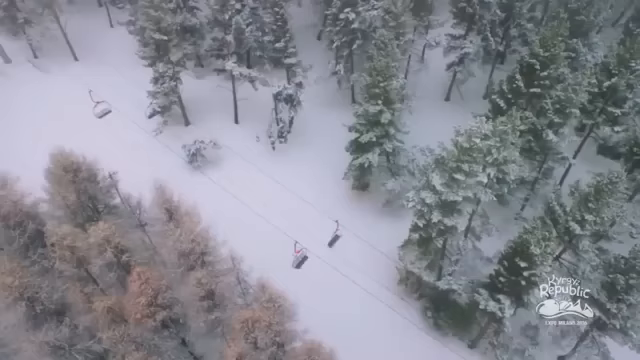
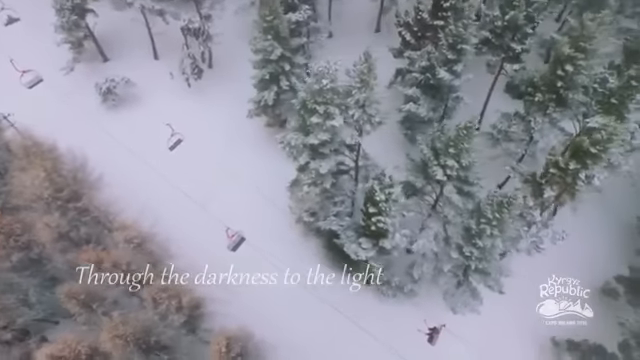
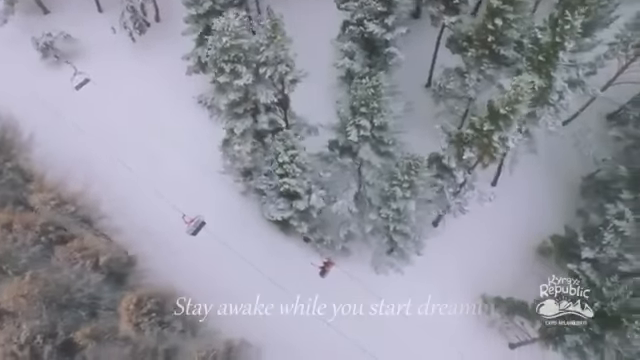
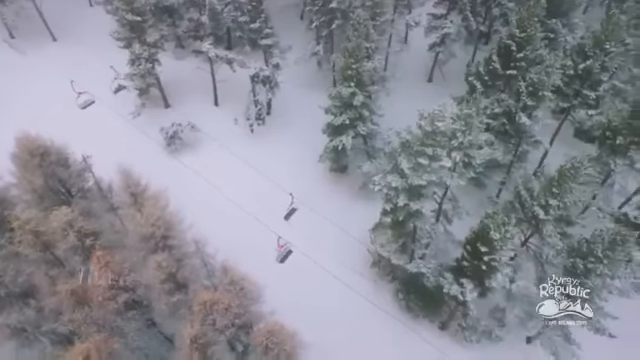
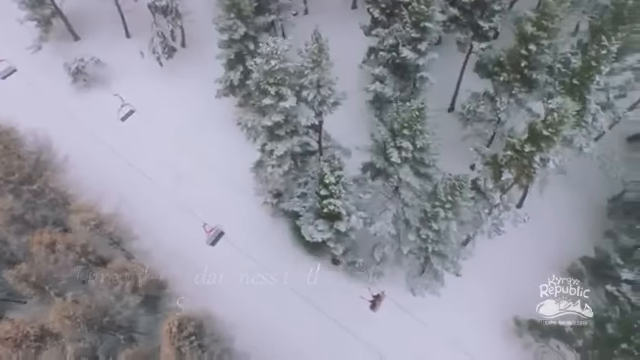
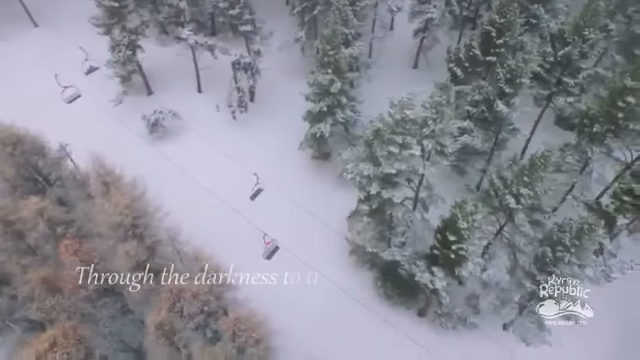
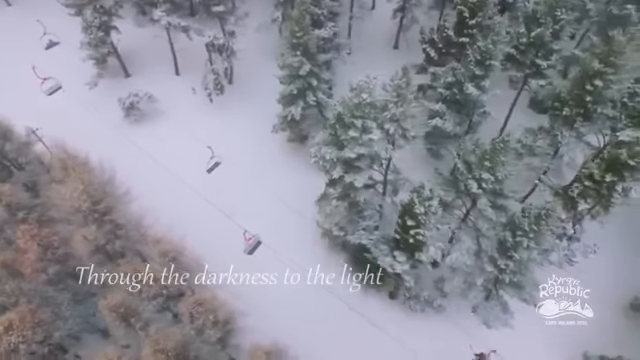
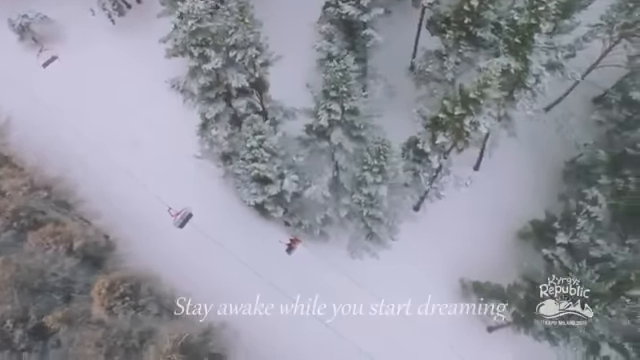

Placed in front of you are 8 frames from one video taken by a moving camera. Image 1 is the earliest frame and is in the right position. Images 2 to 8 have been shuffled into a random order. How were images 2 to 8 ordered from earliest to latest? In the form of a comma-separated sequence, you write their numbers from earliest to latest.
4, 6, 7, 2, 5, 3, 8
